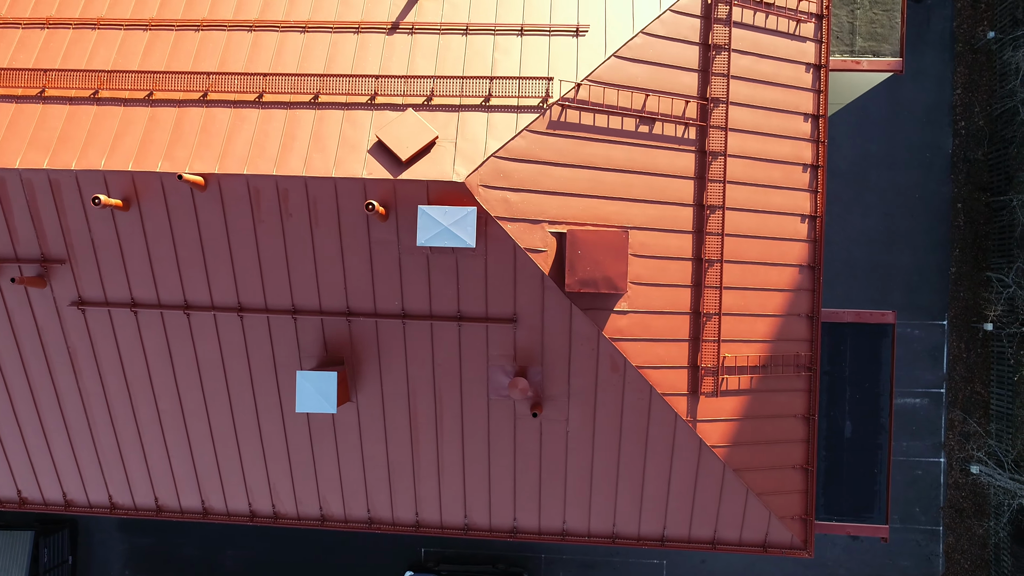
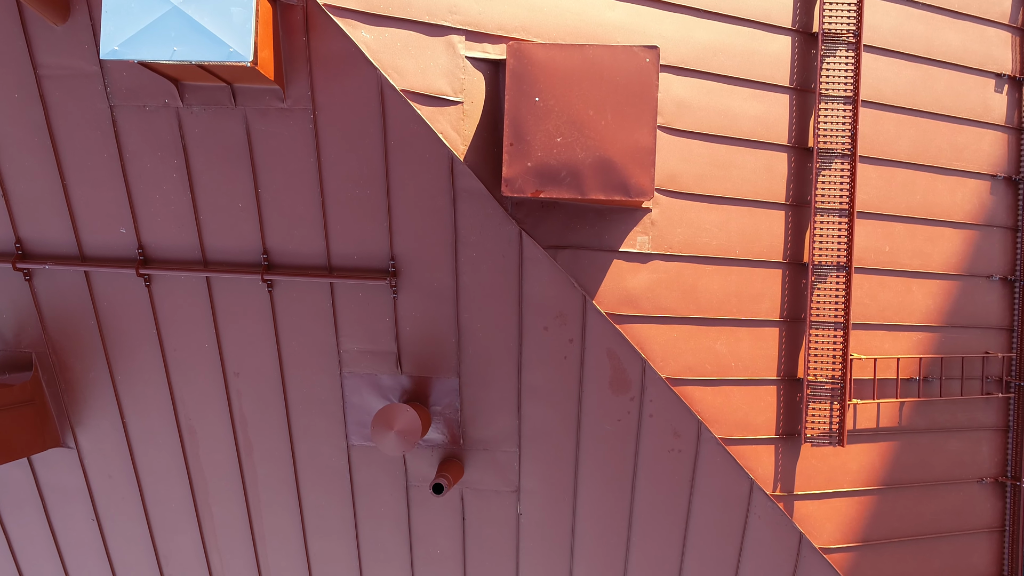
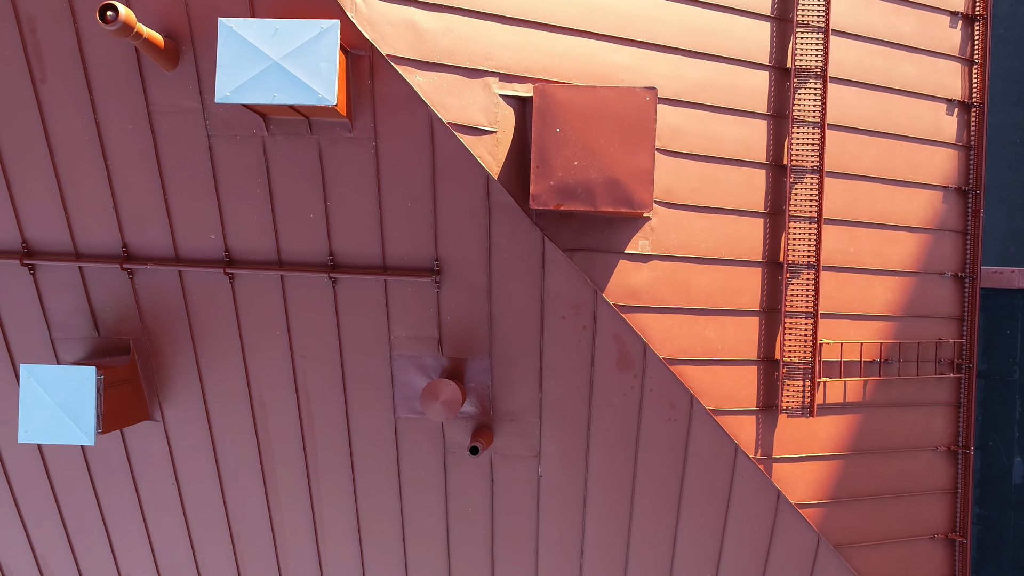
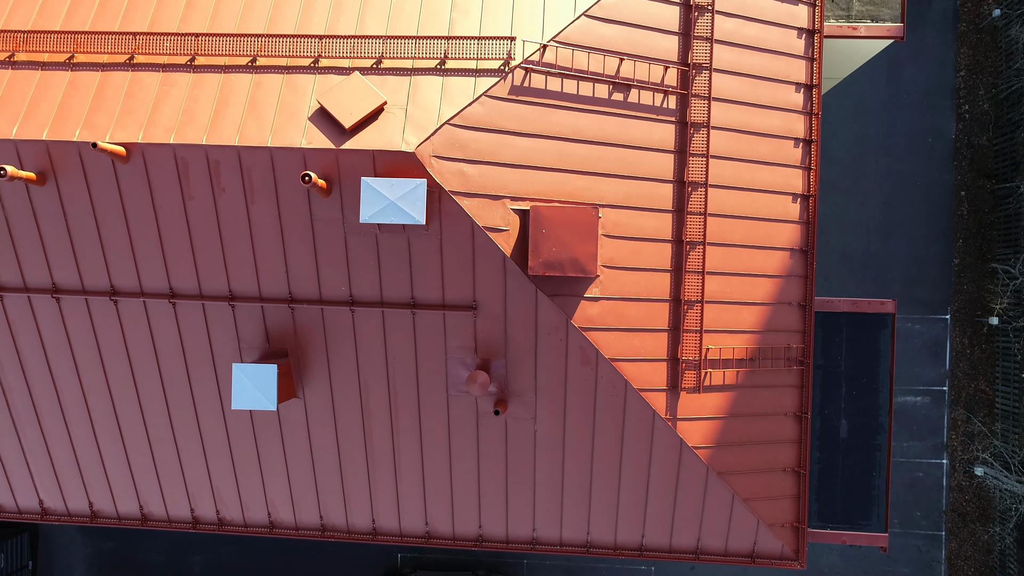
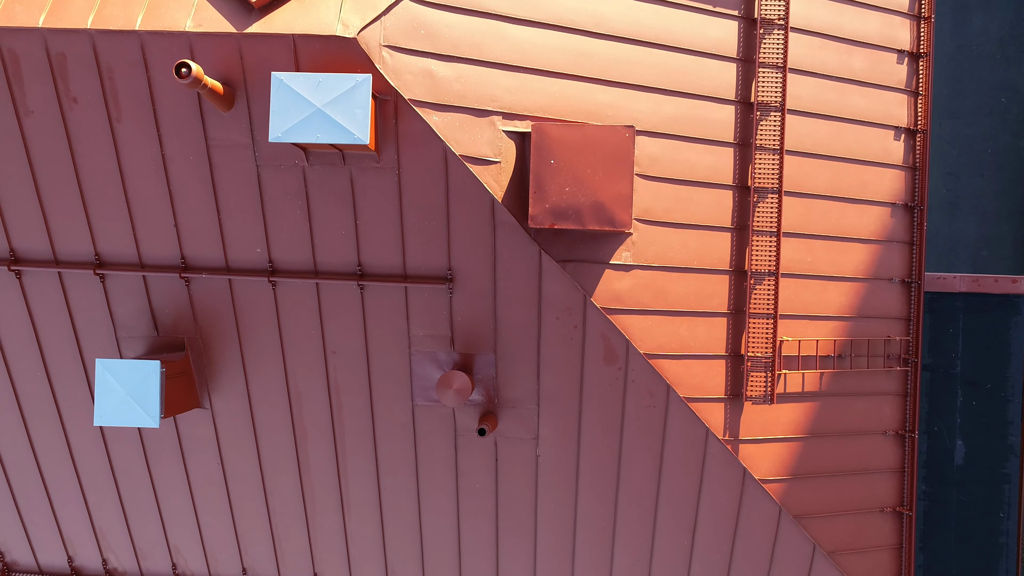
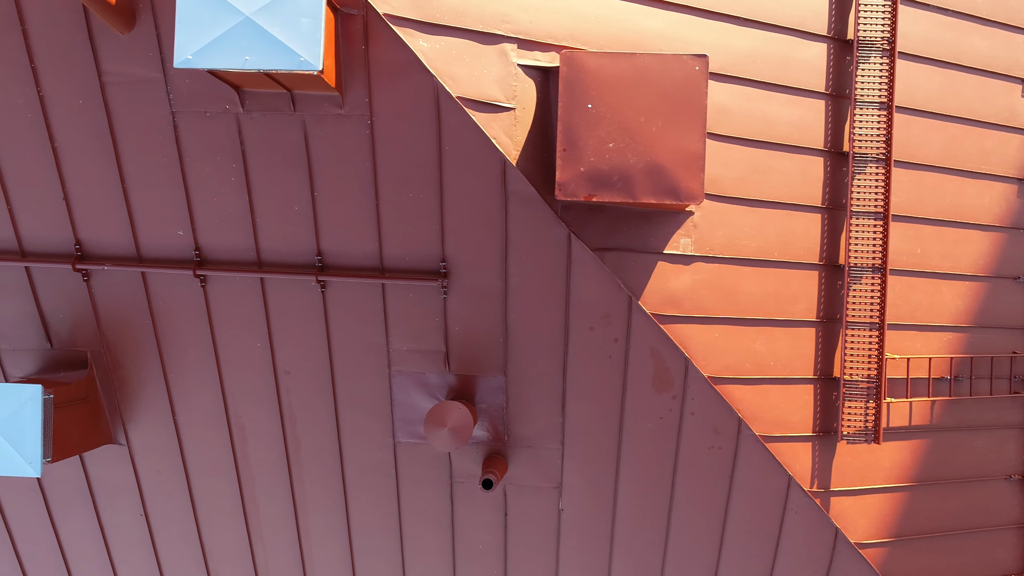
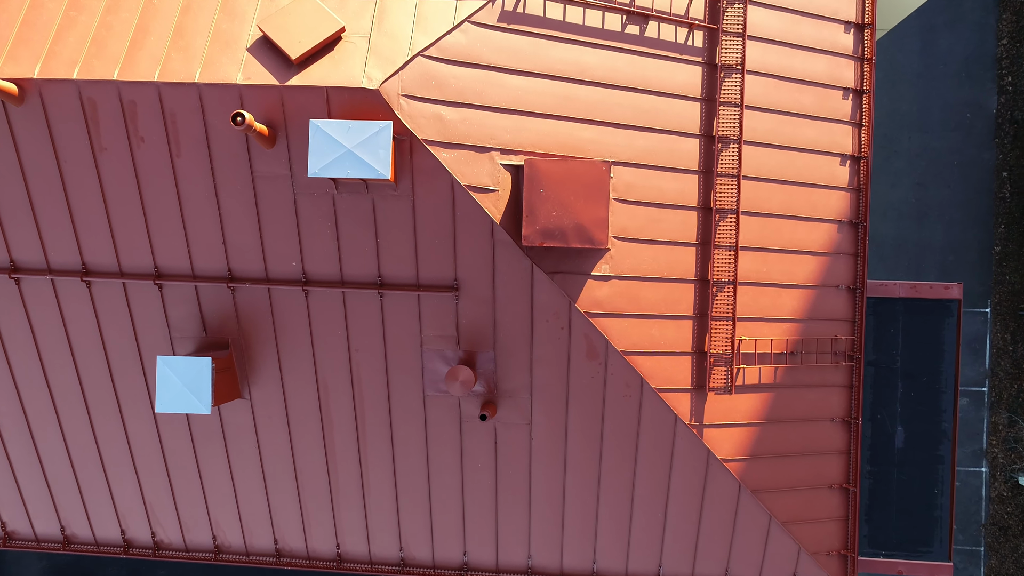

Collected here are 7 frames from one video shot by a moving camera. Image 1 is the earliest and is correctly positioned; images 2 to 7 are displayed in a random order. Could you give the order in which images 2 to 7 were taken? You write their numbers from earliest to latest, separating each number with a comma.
4, 7, 5, 3, 2, 6
